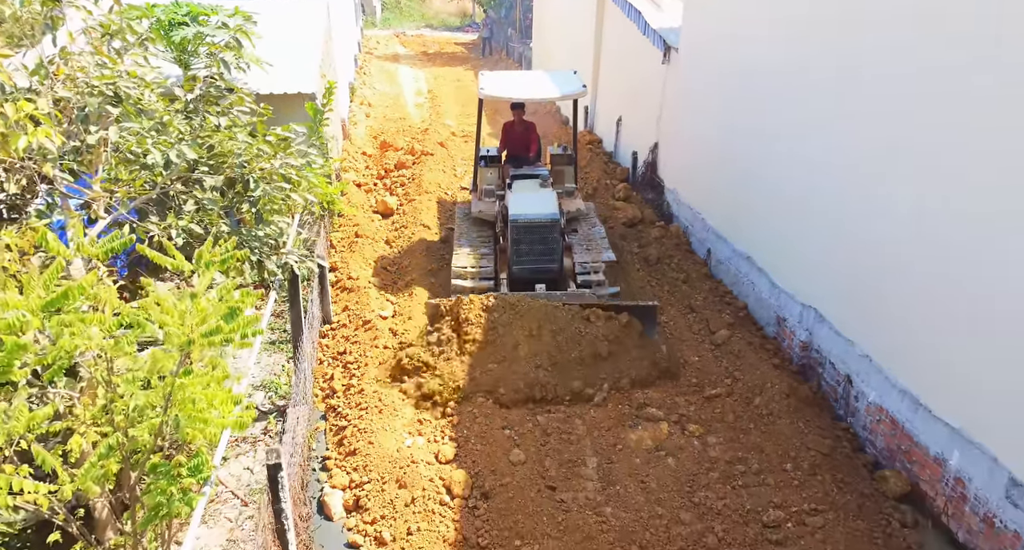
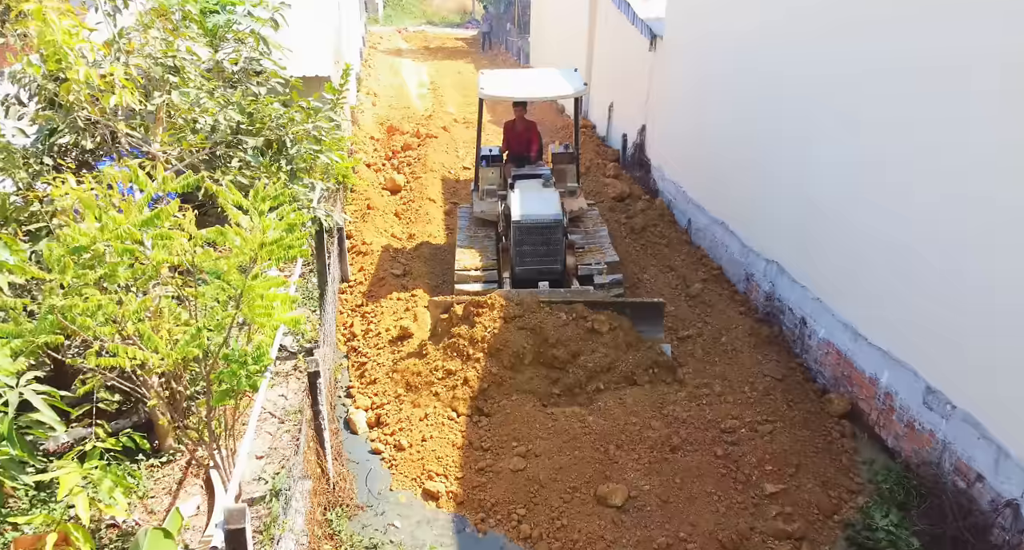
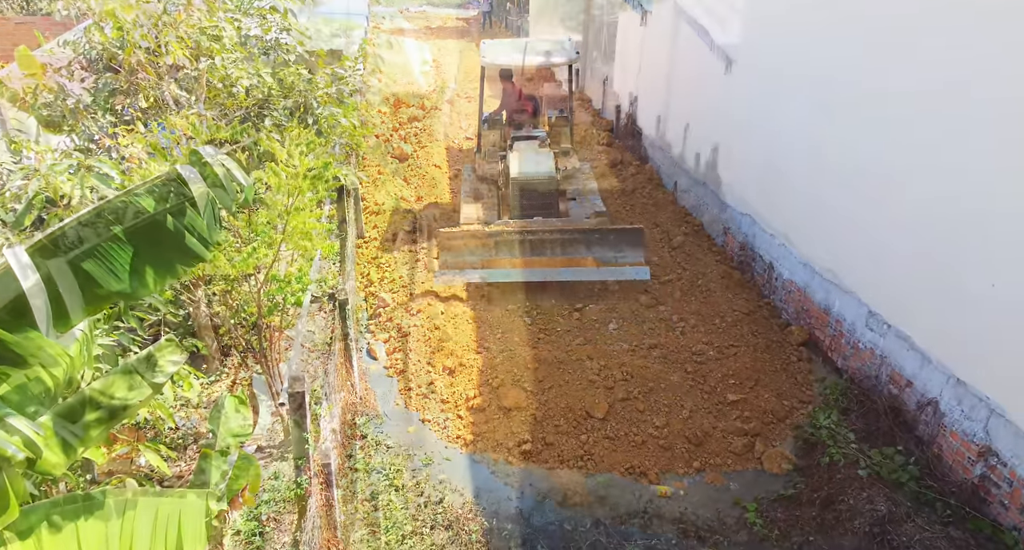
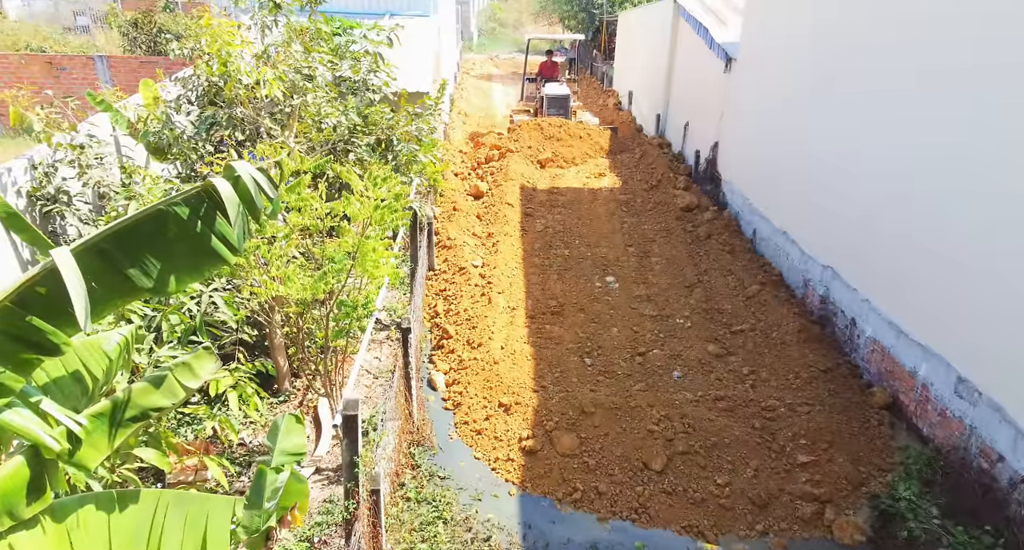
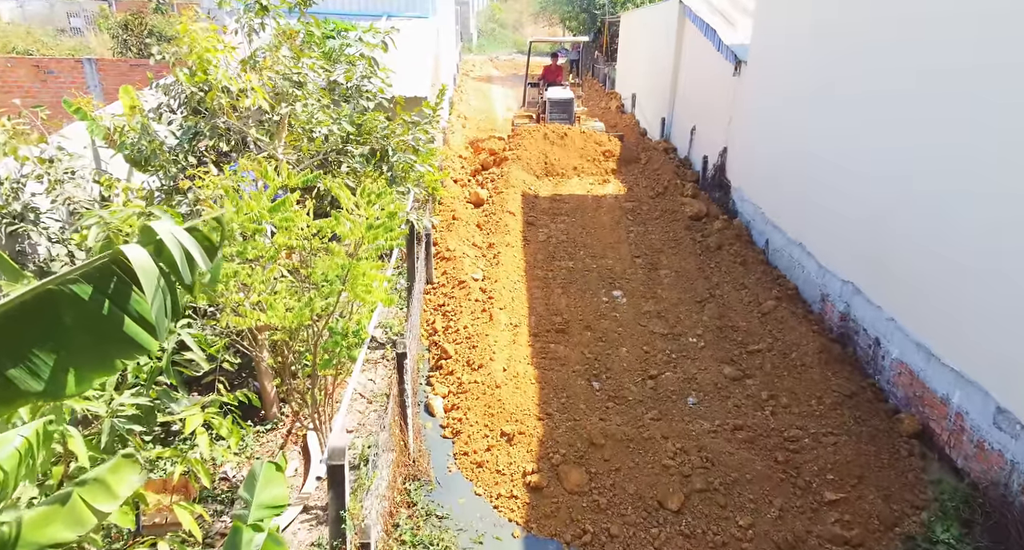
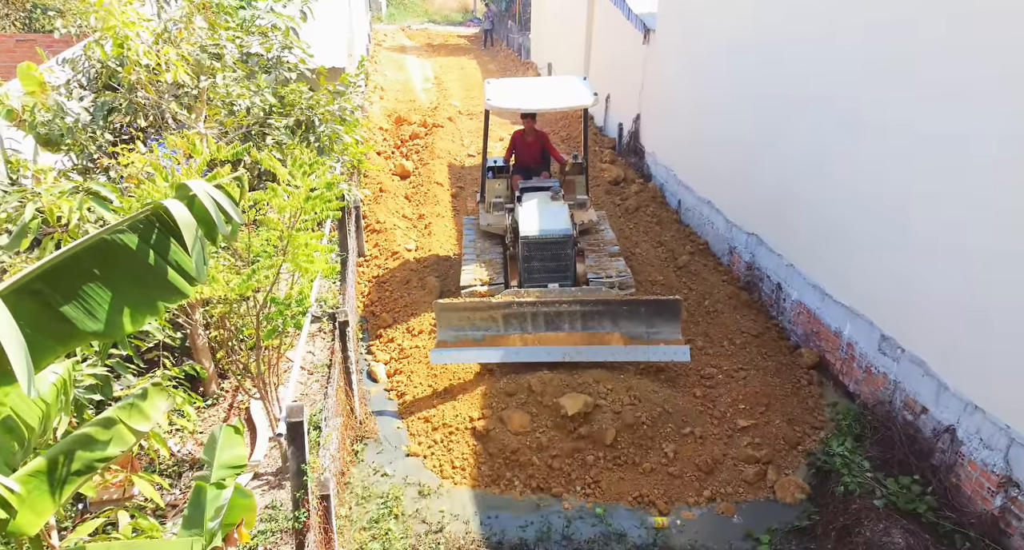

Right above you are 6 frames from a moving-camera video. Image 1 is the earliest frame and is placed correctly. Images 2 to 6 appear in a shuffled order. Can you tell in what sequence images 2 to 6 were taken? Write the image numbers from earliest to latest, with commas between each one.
2, 6, 3, 4, 5
